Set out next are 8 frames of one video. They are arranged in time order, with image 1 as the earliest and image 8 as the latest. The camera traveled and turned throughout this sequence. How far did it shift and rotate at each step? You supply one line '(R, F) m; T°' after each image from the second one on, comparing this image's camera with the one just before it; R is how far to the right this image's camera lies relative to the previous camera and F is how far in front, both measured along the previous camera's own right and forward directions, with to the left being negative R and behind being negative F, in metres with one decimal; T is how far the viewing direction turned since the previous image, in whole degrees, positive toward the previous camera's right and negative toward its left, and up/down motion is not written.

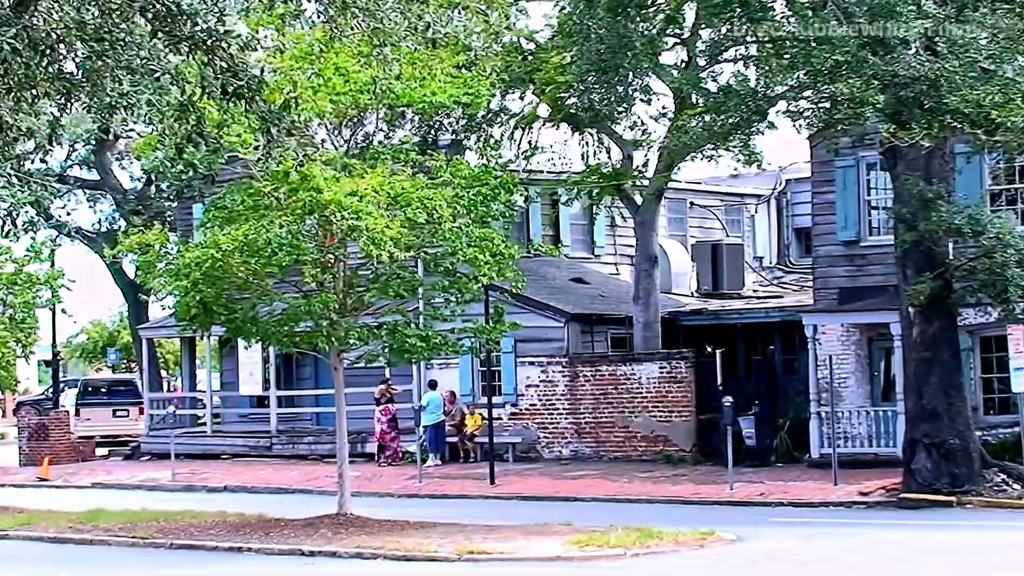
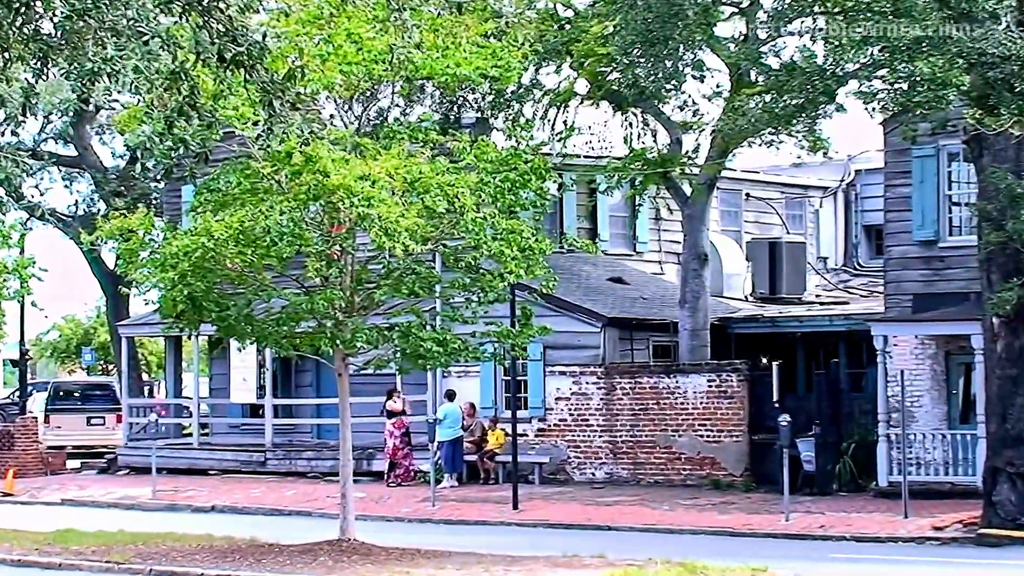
(-0.1, +3.5) m; -1°
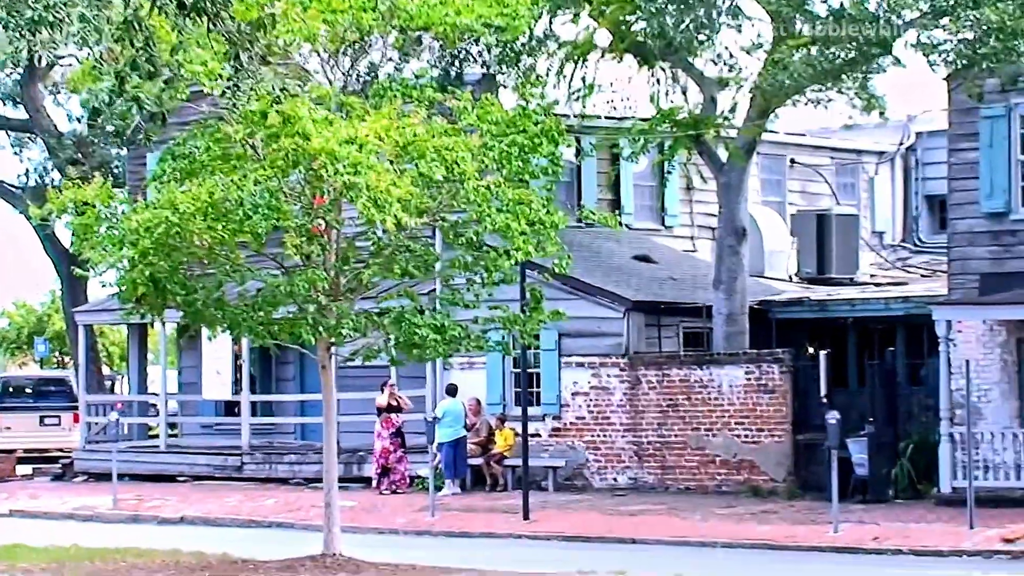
(+0.2, +3.2) m; -1°
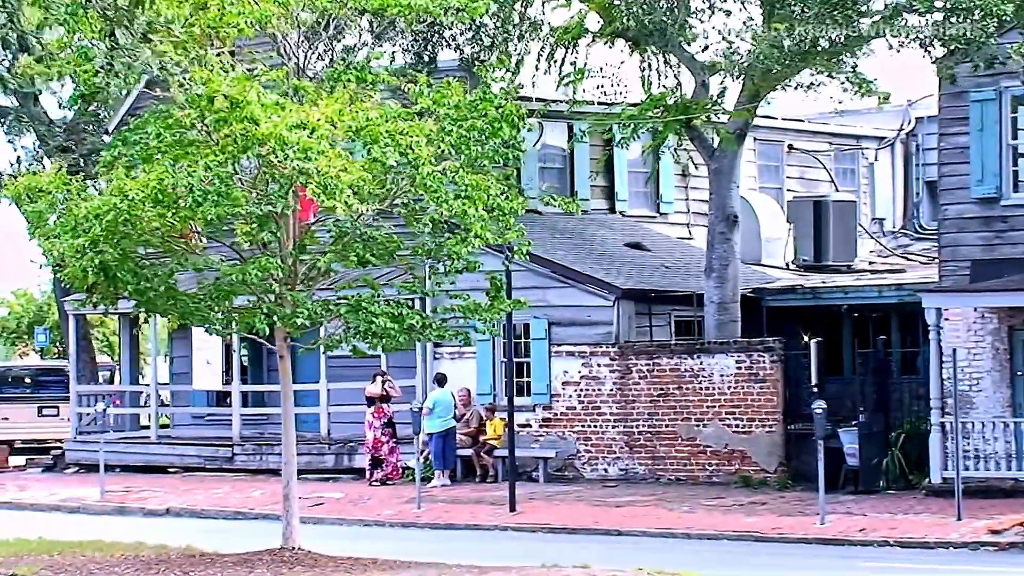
(+1.2, +0.2) m; -3°
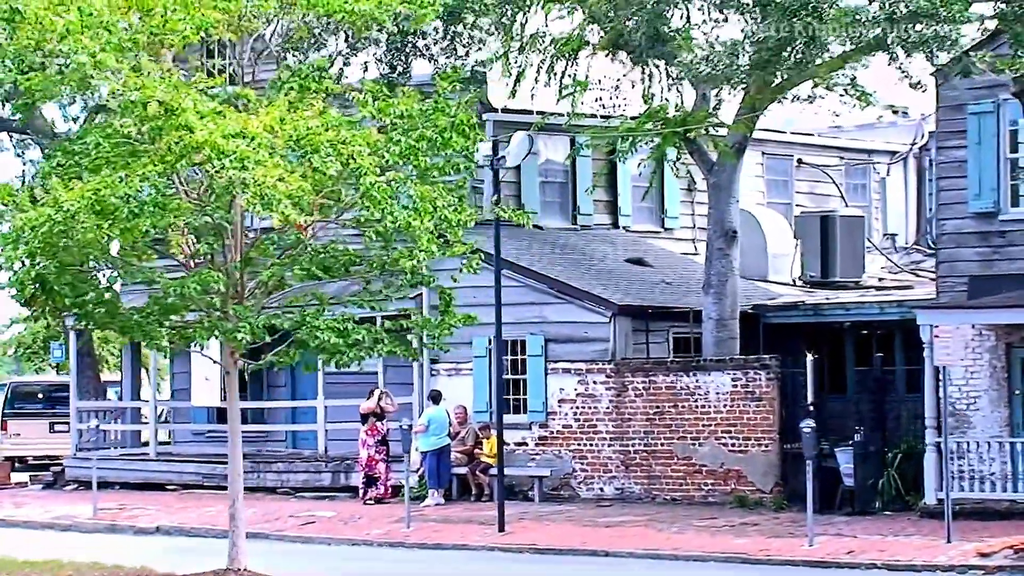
(+1.9, +0.3) m; -5°
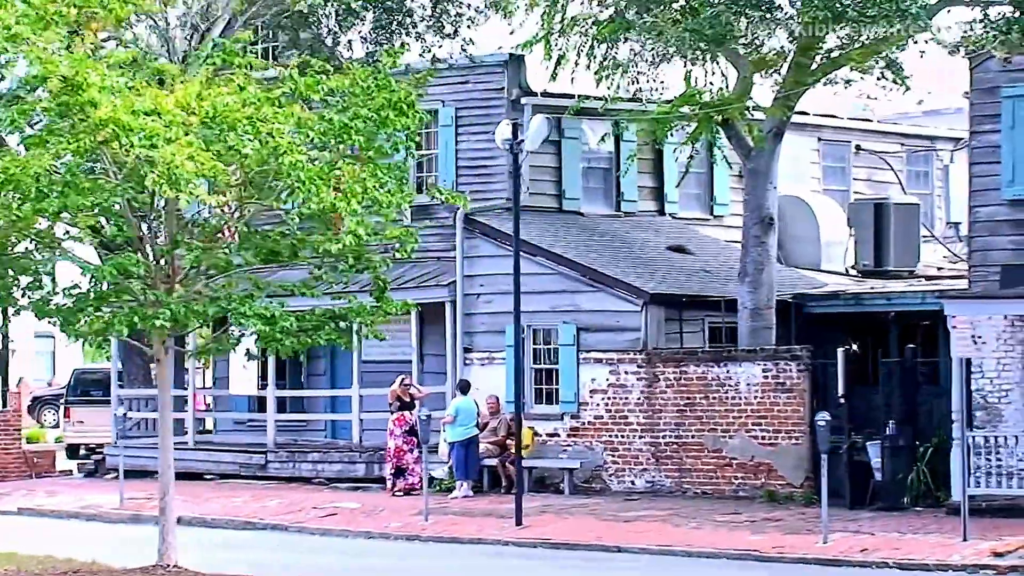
(+2.8, +0.6) m; -8°
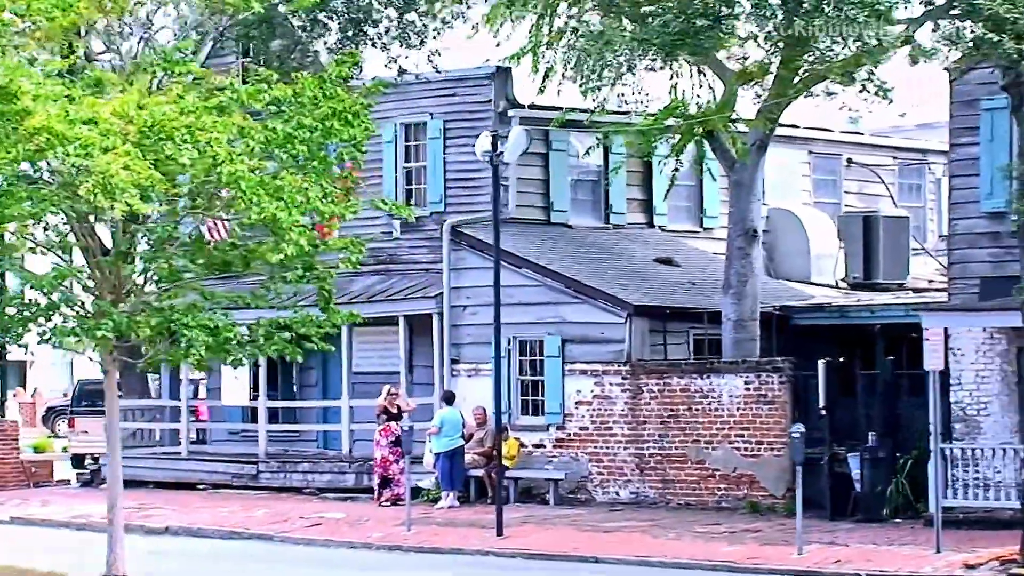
(+0.9, -0.1) m; -2°
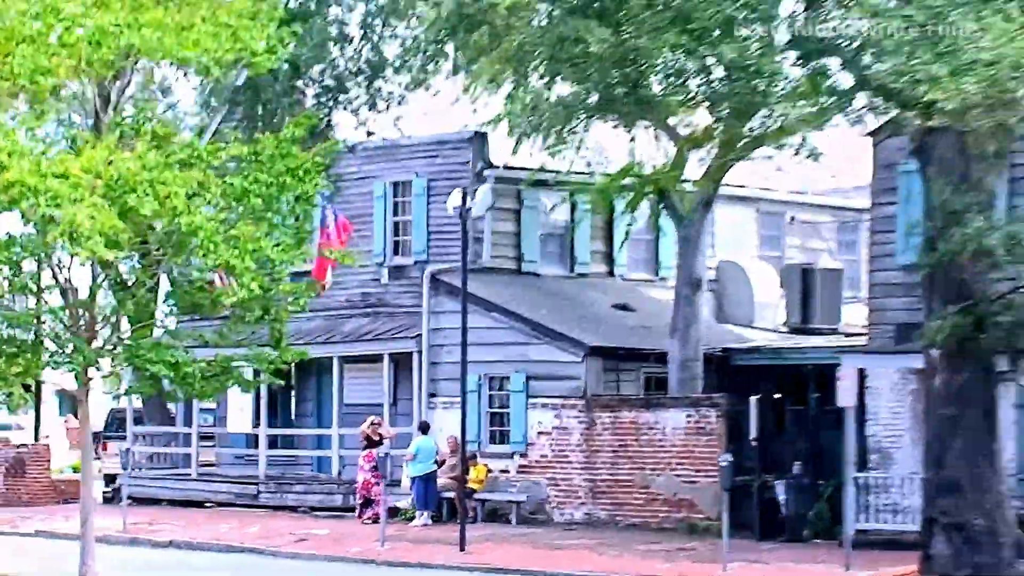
(+1.4, -2.5) m; -2°
